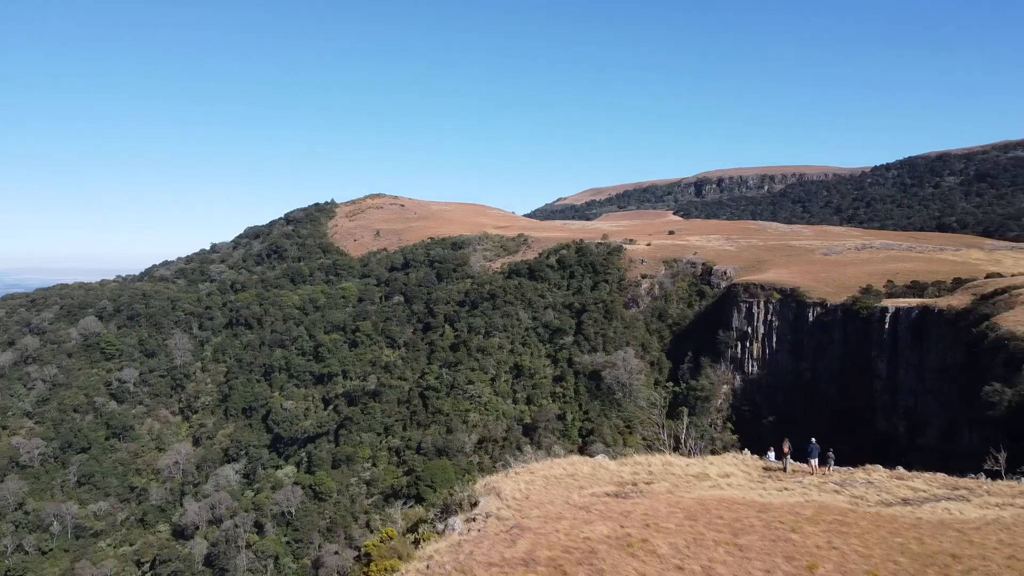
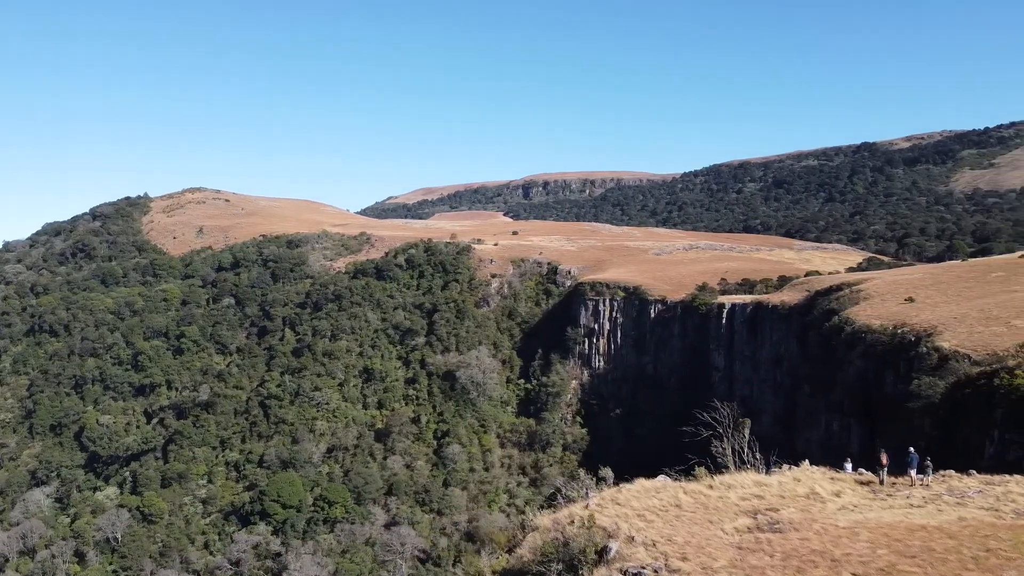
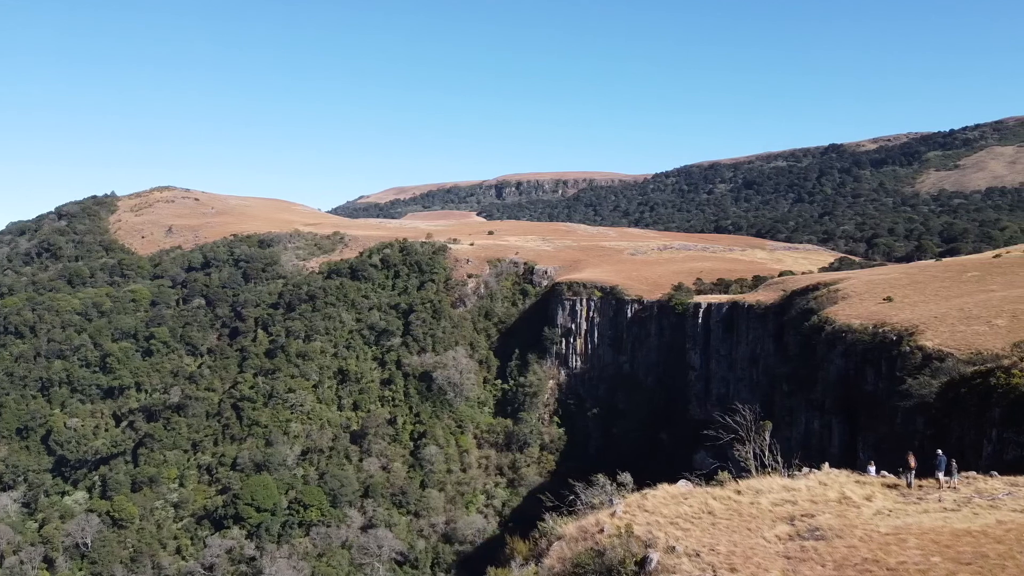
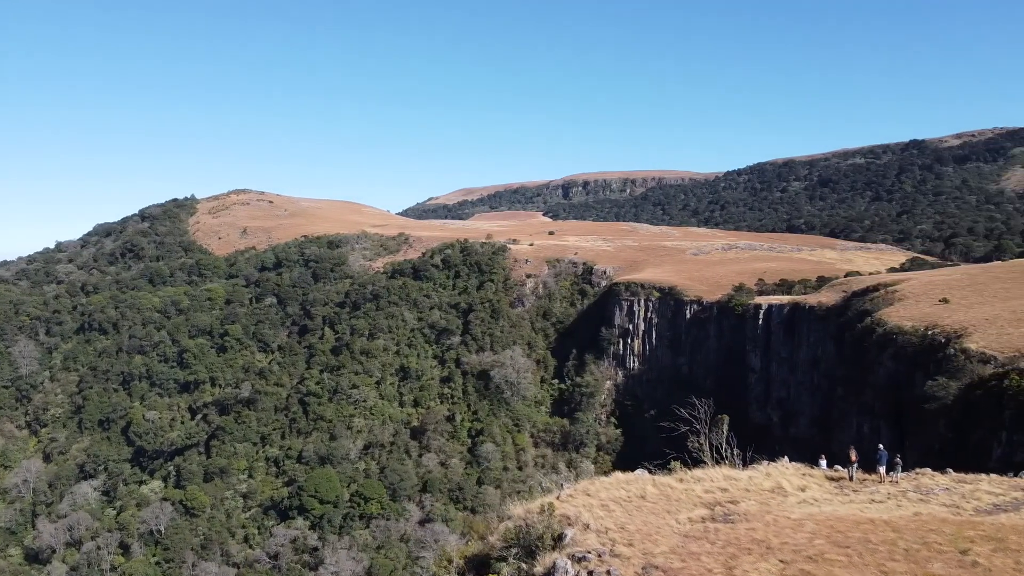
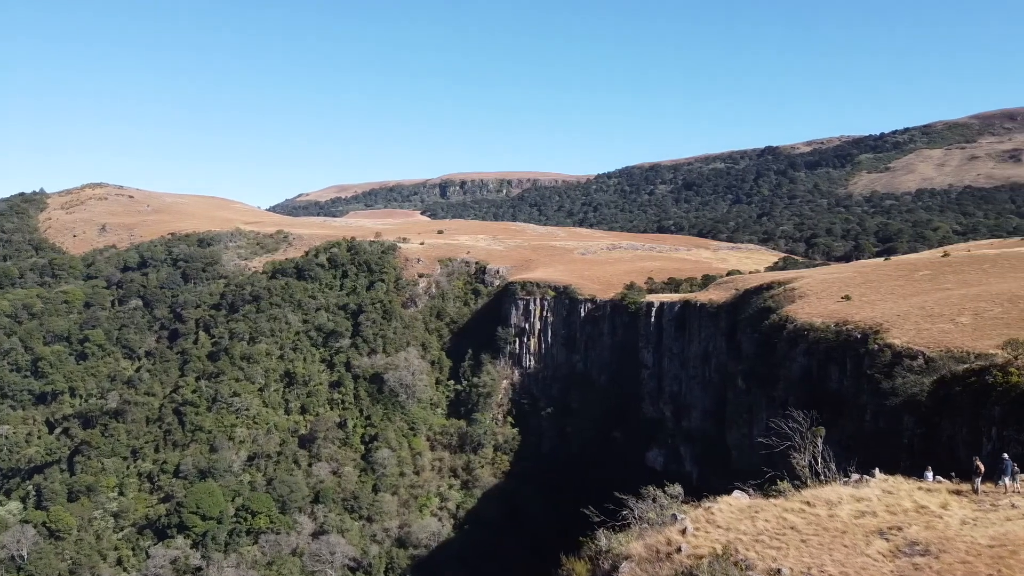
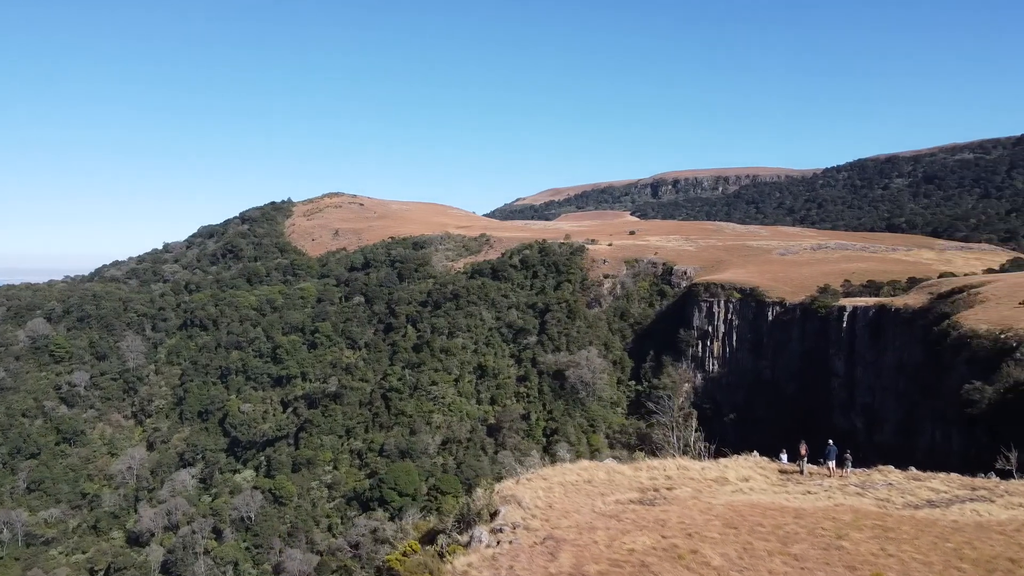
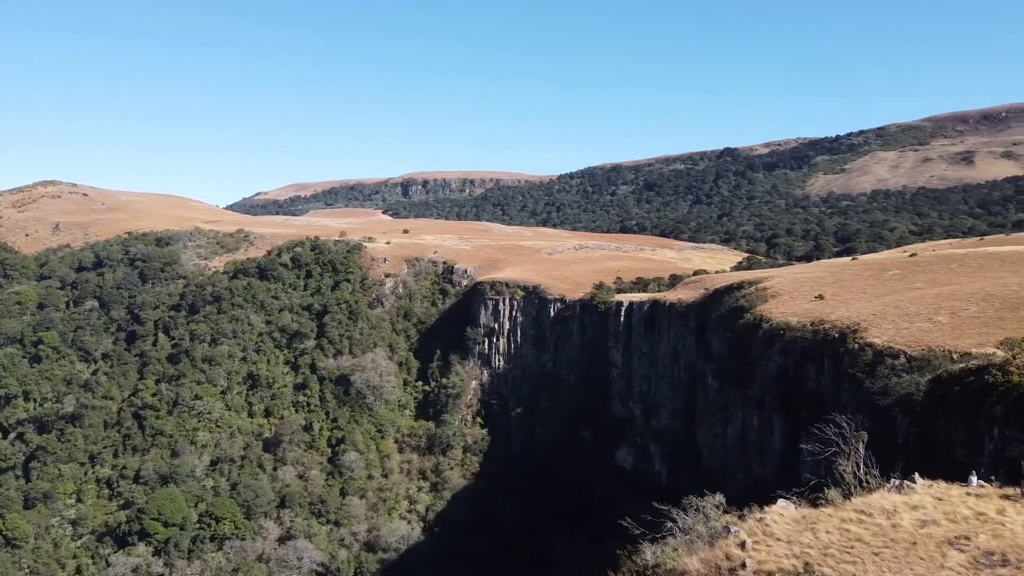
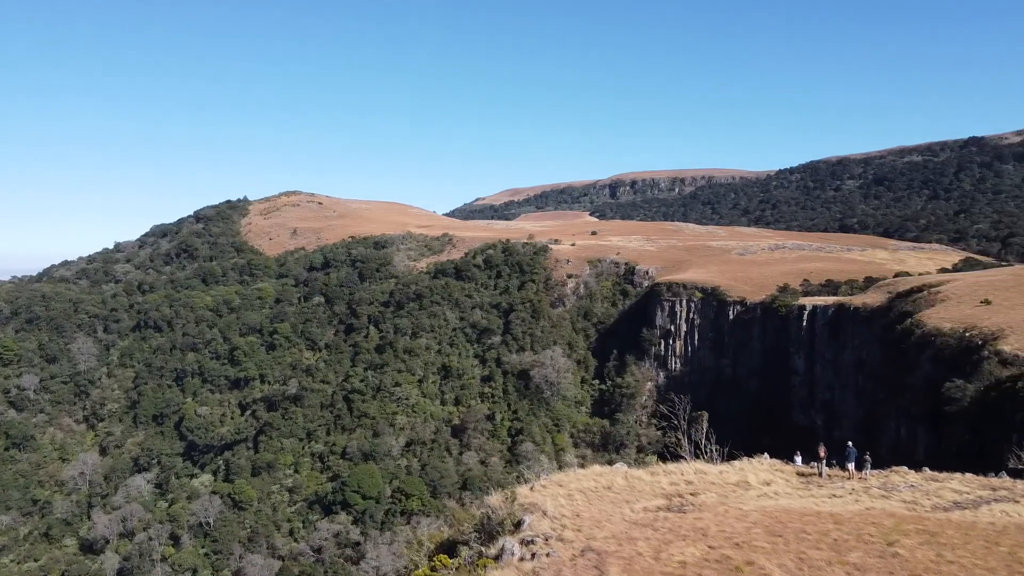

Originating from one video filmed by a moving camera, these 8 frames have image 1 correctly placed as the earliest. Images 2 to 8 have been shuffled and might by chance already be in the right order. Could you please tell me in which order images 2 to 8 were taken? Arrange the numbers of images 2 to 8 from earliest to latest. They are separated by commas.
6, 8, 4, 2, 3, 5, 7
